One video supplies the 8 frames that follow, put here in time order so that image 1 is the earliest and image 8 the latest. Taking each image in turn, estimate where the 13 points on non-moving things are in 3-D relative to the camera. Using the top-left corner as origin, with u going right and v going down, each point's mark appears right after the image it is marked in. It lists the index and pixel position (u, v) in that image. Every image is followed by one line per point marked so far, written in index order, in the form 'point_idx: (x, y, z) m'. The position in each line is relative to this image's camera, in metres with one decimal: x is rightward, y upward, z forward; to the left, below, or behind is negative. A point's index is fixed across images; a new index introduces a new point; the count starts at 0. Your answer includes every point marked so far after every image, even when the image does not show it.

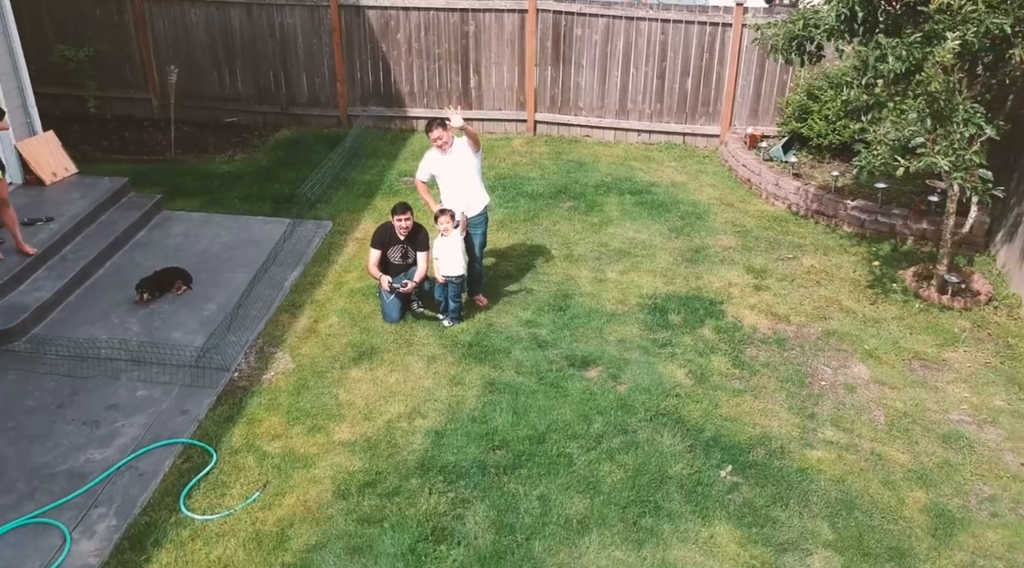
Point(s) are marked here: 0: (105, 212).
0: (-3.7, +0.7, +7.9) m
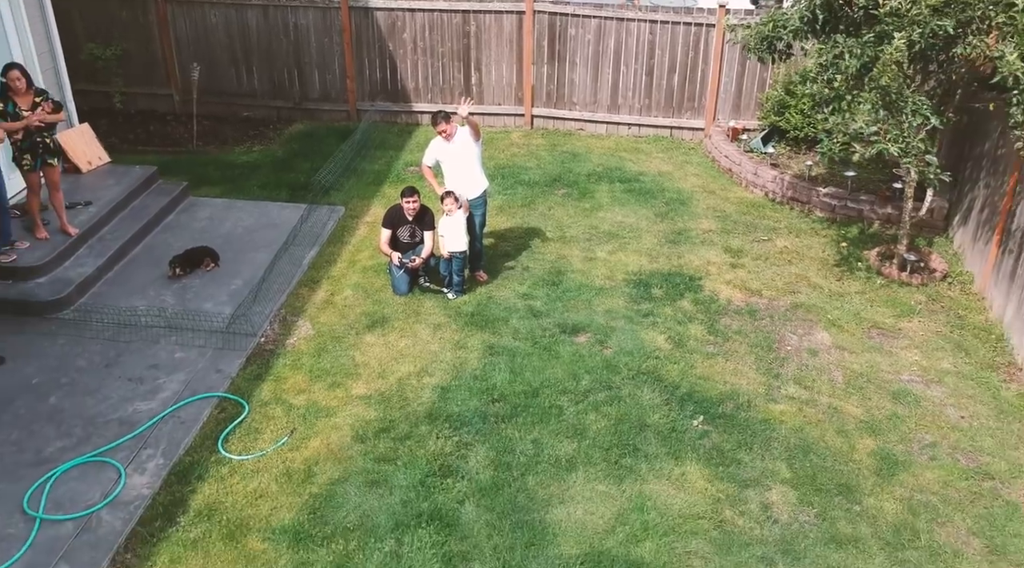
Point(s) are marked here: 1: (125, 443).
0: (-3.7, +0.9, +8.6) m
1: (-2.6, -1.1, +5.8) m
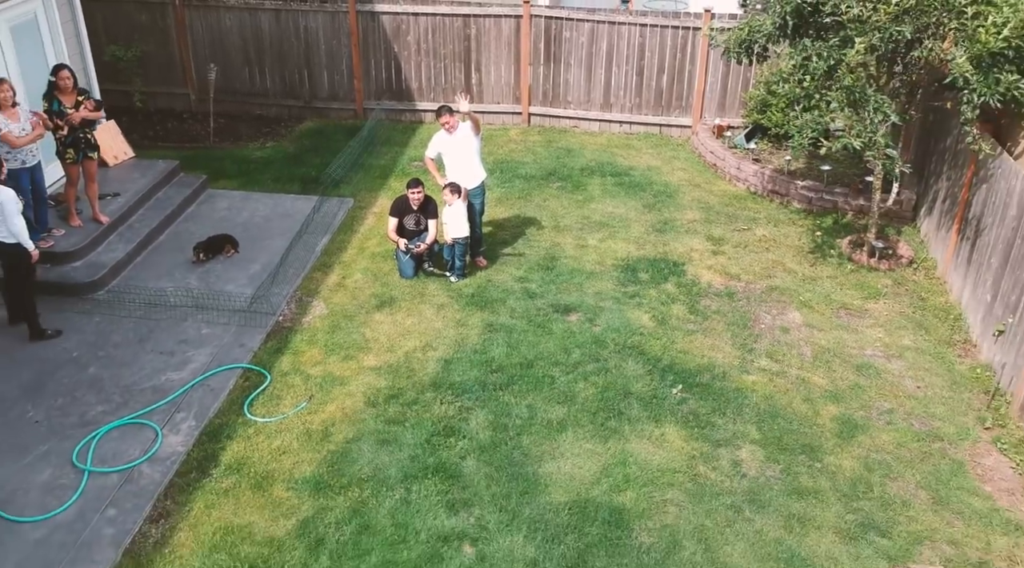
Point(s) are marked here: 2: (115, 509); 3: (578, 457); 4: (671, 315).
0: (-3.7, +1.0, +9.2) m
1: (-2.6, -0.9, +6.4) m
2: (-2.6, -1.4, +5.6) m
3: (+0.5, -1.2, +6.1) m
4: (+1.4, -0.3, +7.7) m
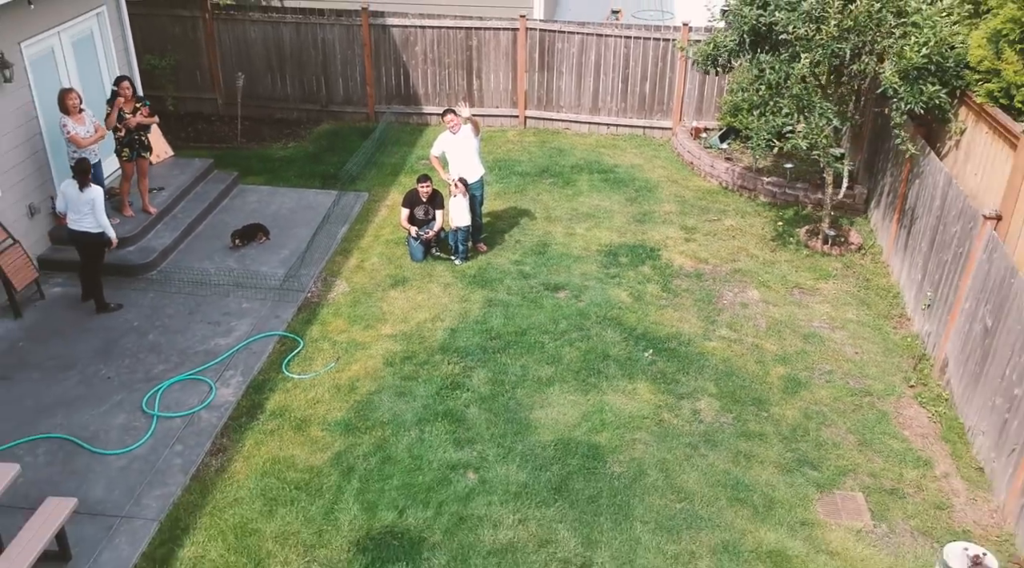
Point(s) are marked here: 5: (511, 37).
0: (-3.8, +1.2, +10.4) m
1: (-2.7, -0.7, +7.6) m
2: (-2.6, -1.2, +6.8) m
3: (+0.4, -1.0, +7.3) m
4: (+1.4, -0.1, +8.9) m
5: (0.0, +3.6, +12.4) m
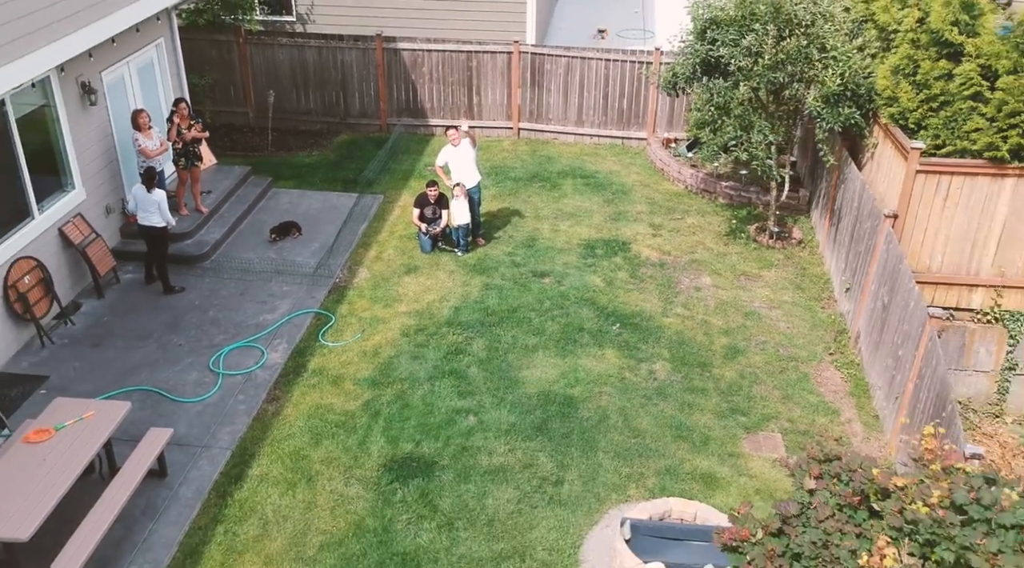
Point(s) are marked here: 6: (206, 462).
0: (-3.9, +1.4, +12.2) m
1: (-2.7, -0.6, +9.5) m
2: (-2.7, -1.1, +8.6) m
3: (+0.3, -0.9, +9.1) m
4: (+1.3, +0.1, +10.7) m
5: (-0.1, +3.7, +14.2) m
6: (-2.7, -1.6, +7.7) m
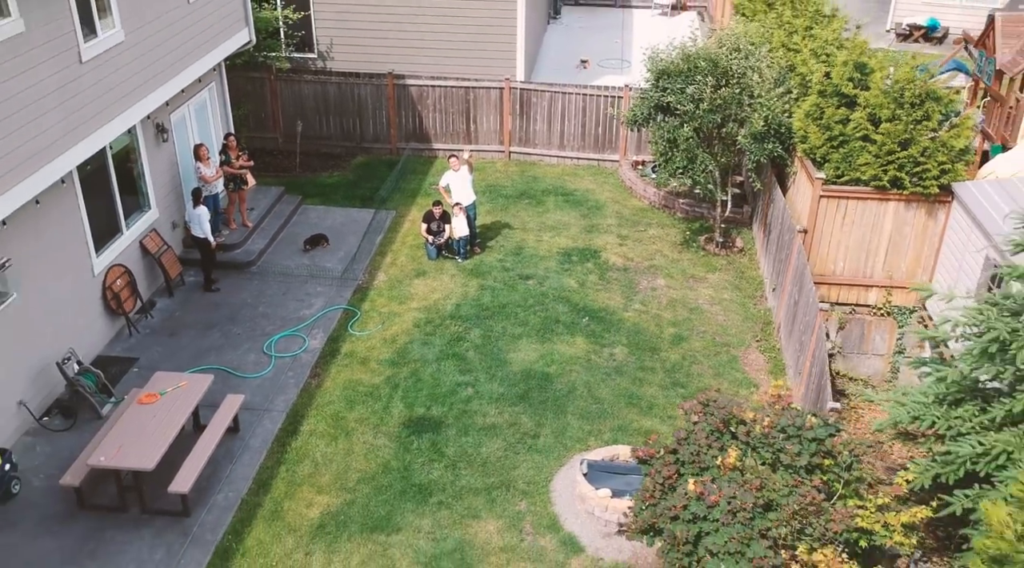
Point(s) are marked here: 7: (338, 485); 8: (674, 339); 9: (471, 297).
0: (-4.0, +1.3, +14.6) m
1: (-2.9, -0.6, +11.9) m
2: (-2.8, -1.1, +11.0) m
3: (+0.2, -0.9, +11.5) m
4: (+1.2, +0.1, +13.1) m
5: (-0.3, +3.7, +16.6) m
6: (-2.9, -1.6, +10.2) m
7: (-1.9, -2.2, +9.3) m
8: (+2.3, -0.8, +12.0) m
9: (-0.6, -0.2, +12.6) m
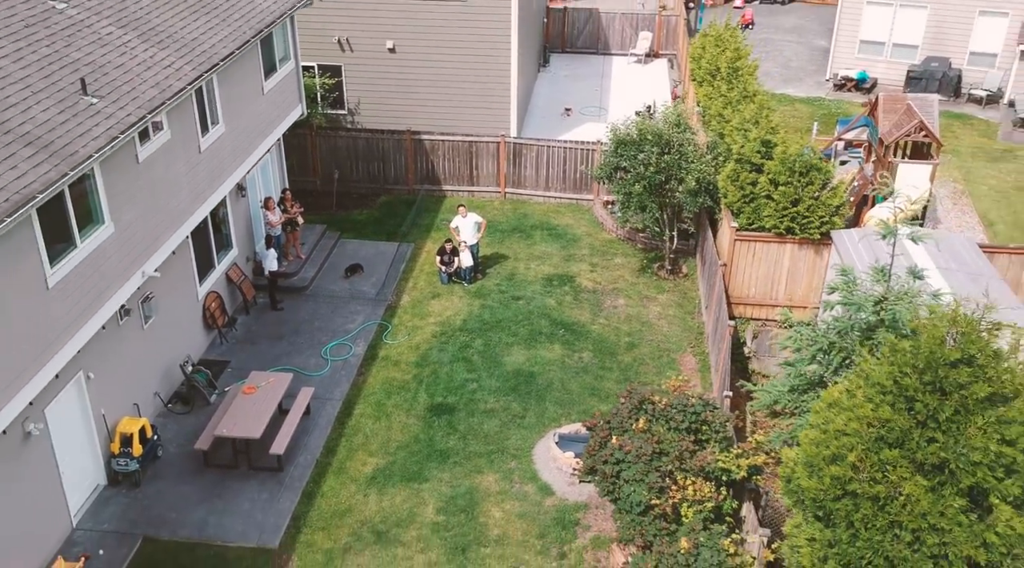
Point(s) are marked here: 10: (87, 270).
0: (-4.1, +1.0, +18.6) m
1: (-3.0, -1.0, +15.8) m
2: (-2.9, -1.5, +14.9) m
3: (+0.1, -1.3, +15.4) m
4: (+1.0, -0.3, +17.1) m
5: (-0.4, +3.3, +20.6) m
6: (-3.0, -2.0, +14.1) m
7: (-2.0, -2.5, +13.2) m
8: (+2.1, -1.2, +15.9) m
9: (-0.7, -0.6, +16.5) m
10: (-5.3, +0.2, +10.6) m
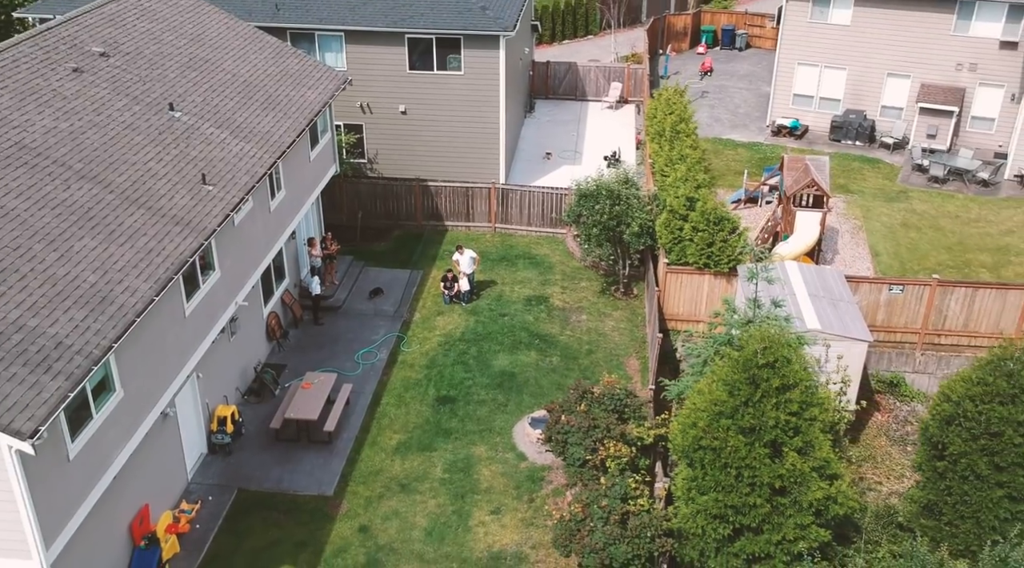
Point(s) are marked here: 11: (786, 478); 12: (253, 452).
0: (-4.5, +0.4, +23.5) m
1: (-3.3, -1.5, +20.7) m
2: (-3.2, -2.0, +19.9) m
3: (-0.2, -1.8, +20.4) m
4: (+0.7, -0.8, +22.0) m
5: (-0.7, +2.8, +25.5) m
6: (-3.3, -2.5, +19.0) m
7: (-2.3, -3.1, +18.2) m
8: (+1.8, -1.7, +20.9) m
9: (-1.0, -1.1, +21.5) m
10: (-5.6, -0.4, +15.6) m
11: (+4.0, -2.8, +12.6) m
12: (-5.3, -3.4, +17.5) m
